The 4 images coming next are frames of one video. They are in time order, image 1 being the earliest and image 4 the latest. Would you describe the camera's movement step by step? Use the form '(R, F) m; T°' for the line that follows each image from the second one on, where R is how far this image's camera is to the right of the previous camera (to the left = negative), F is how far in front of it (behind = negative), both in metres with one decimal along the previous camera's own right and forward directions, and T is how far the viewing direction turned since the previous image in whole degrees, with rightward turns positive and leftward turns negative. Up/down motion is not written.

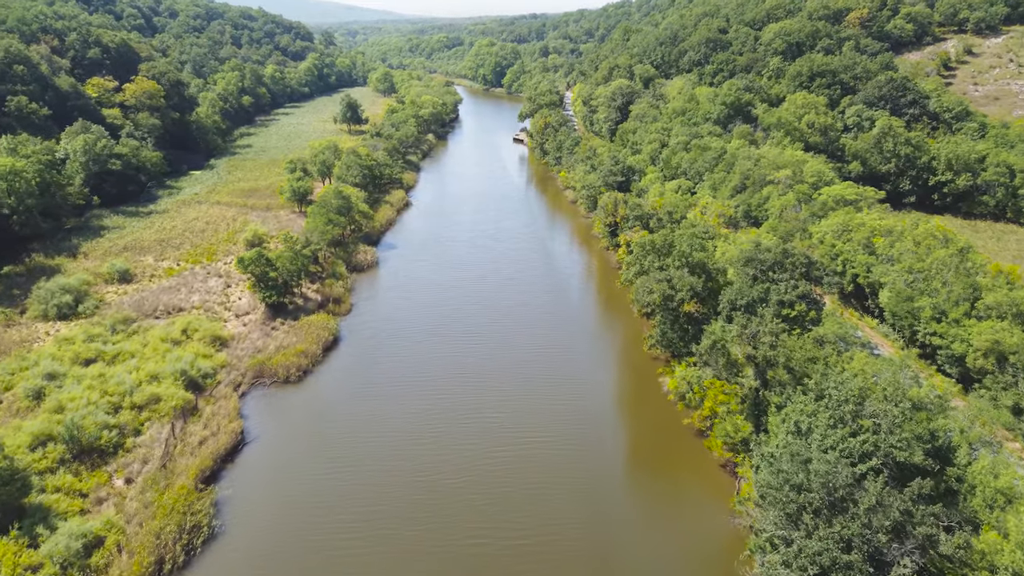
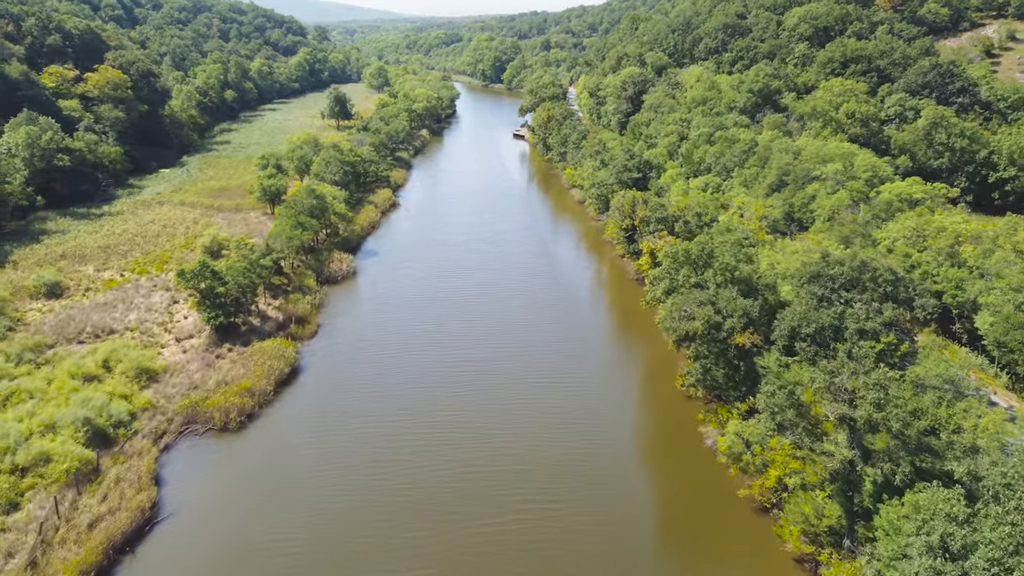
(+0.1, +6.1) m; 0°
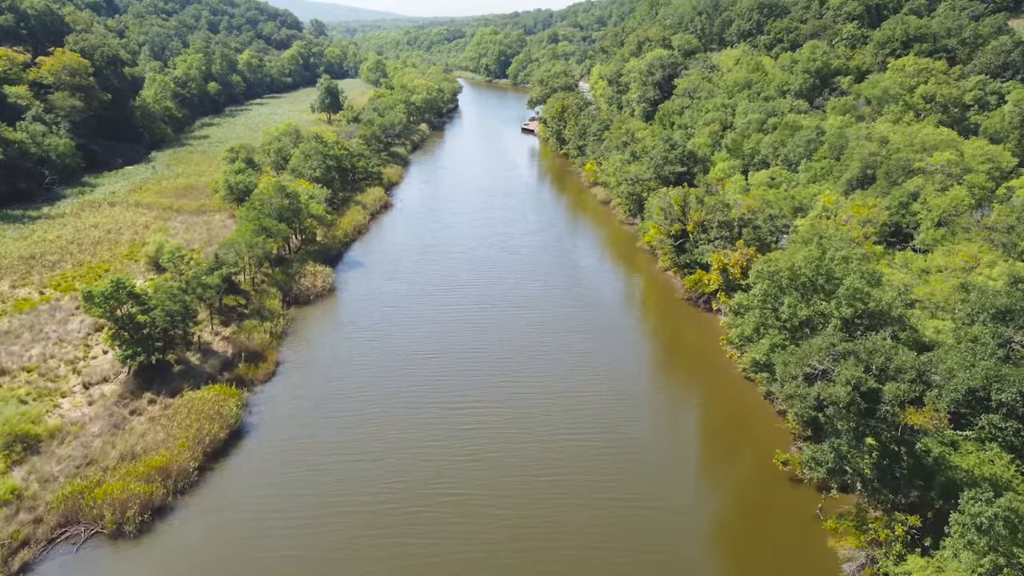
(-0.5, +7.3) m; 0°
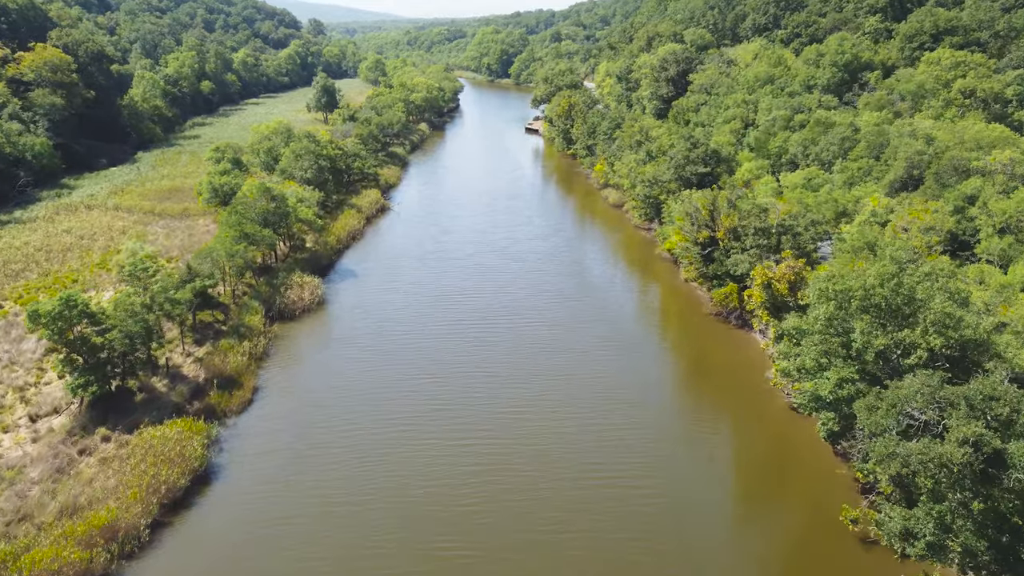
(-0.2, +2.8) m; 0°
